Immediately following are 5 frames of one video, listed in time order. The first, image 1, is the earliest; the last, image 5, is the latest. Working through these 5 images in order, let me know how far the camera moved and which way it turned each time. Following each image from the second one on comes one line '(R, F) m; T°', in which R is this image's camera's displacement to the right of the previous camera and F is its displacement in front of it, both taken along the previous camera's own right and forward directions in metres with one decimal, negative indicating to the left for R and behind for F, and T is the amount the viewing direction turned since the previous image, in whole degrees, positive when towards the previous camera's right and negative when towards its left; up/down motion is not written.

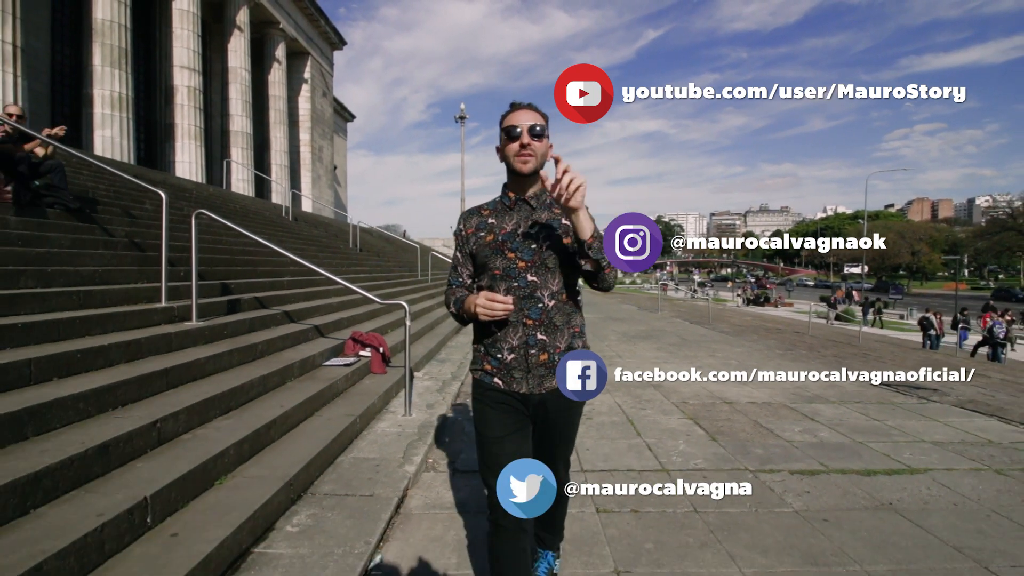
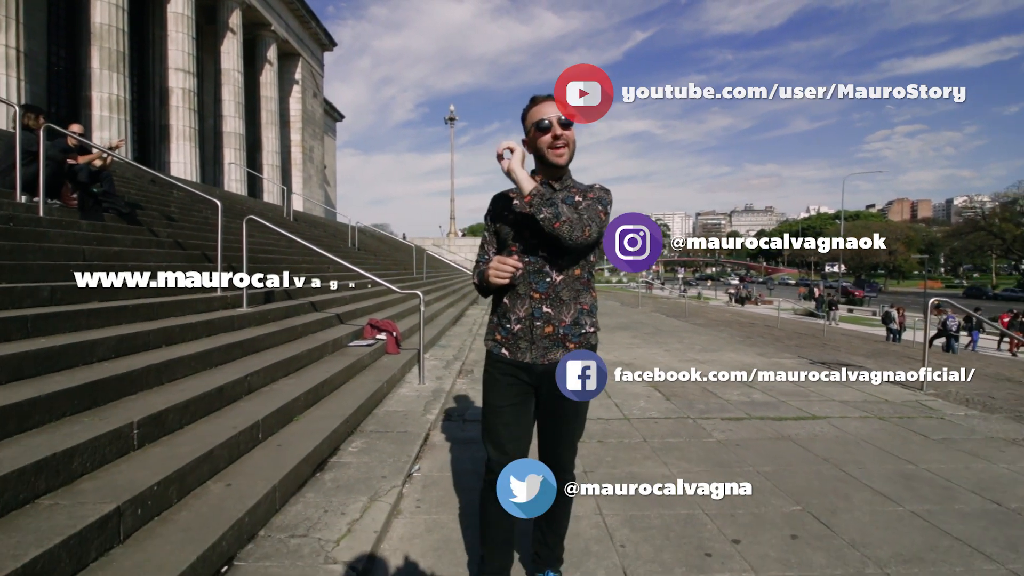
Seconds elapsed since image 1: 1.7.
(-0.1, -1.1) m; +1°
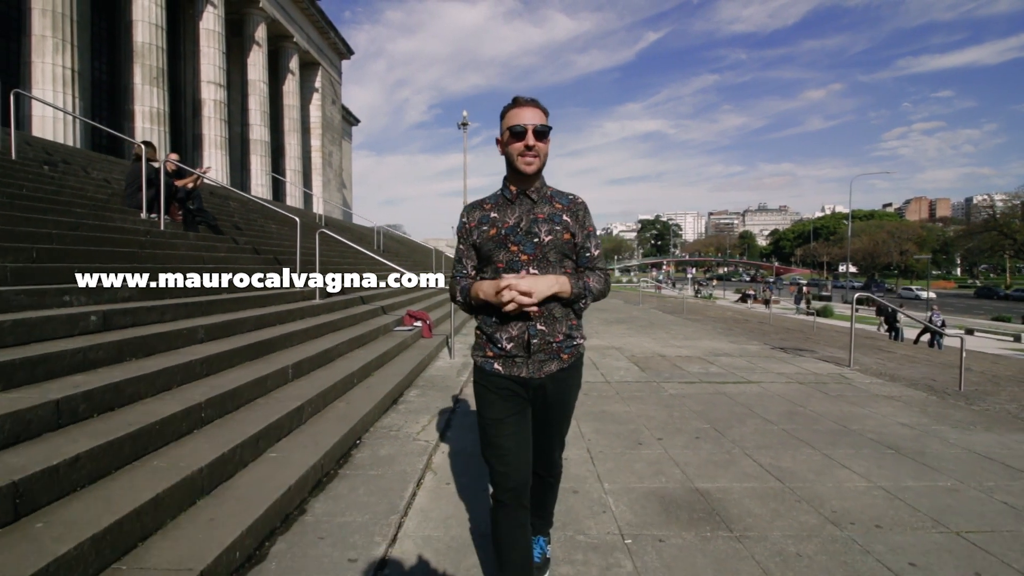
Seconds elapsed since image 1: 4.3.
(0.0, -1.8) m; -1°
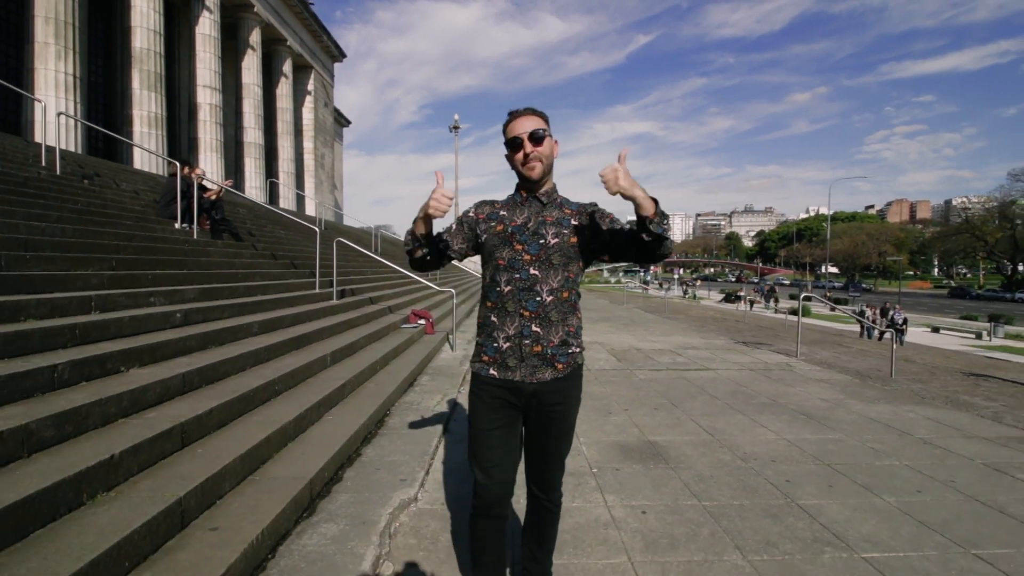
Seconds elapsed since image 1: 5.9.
(-0.1, -1.2) m; +1°
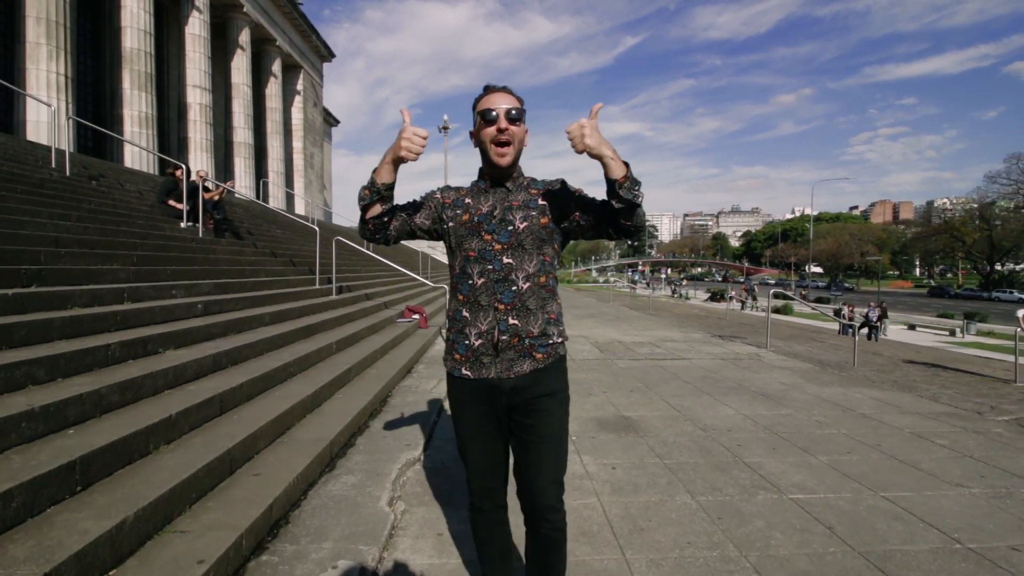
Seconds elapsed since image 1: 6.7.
(0.0, -0.6) m; +1°
